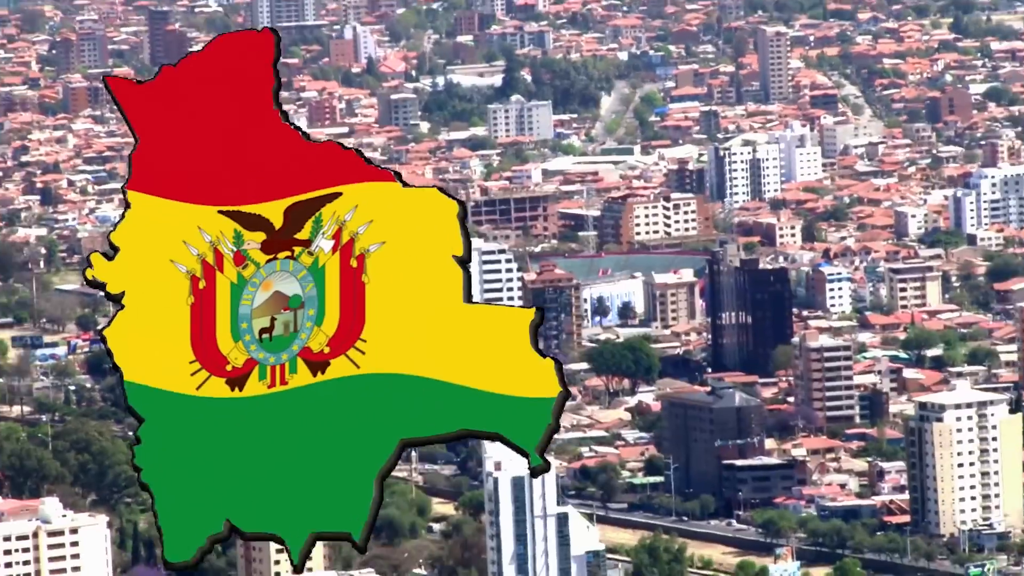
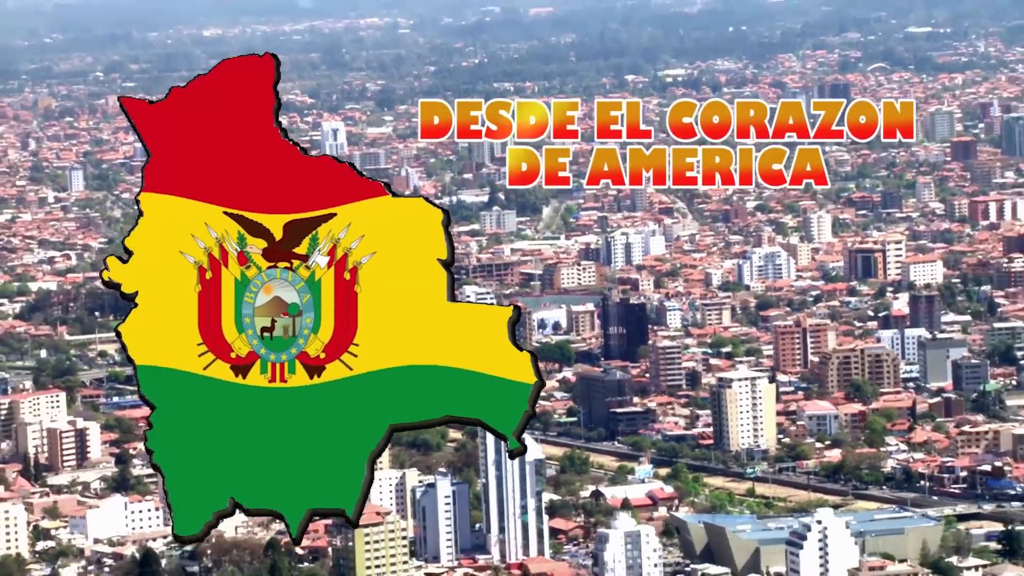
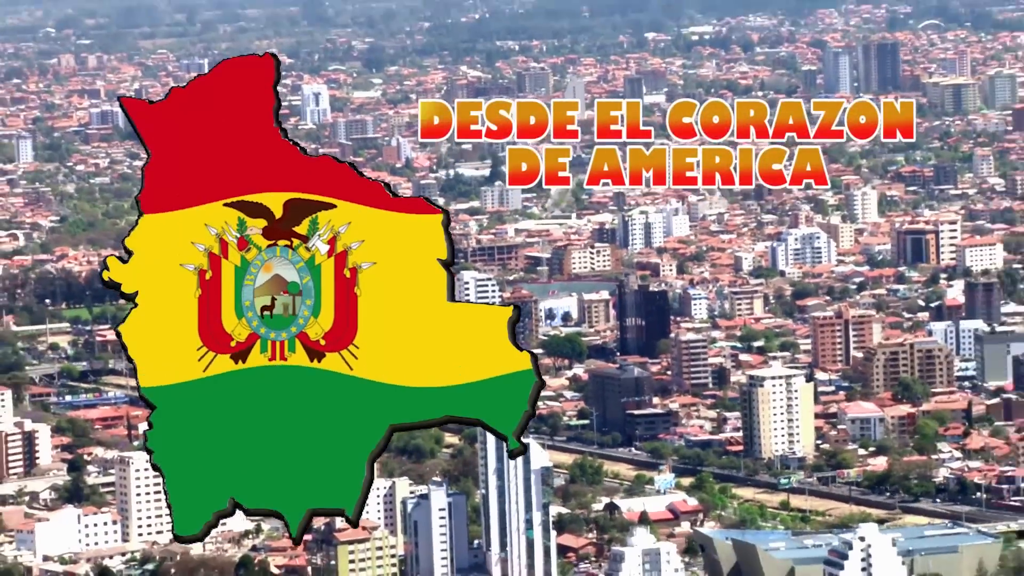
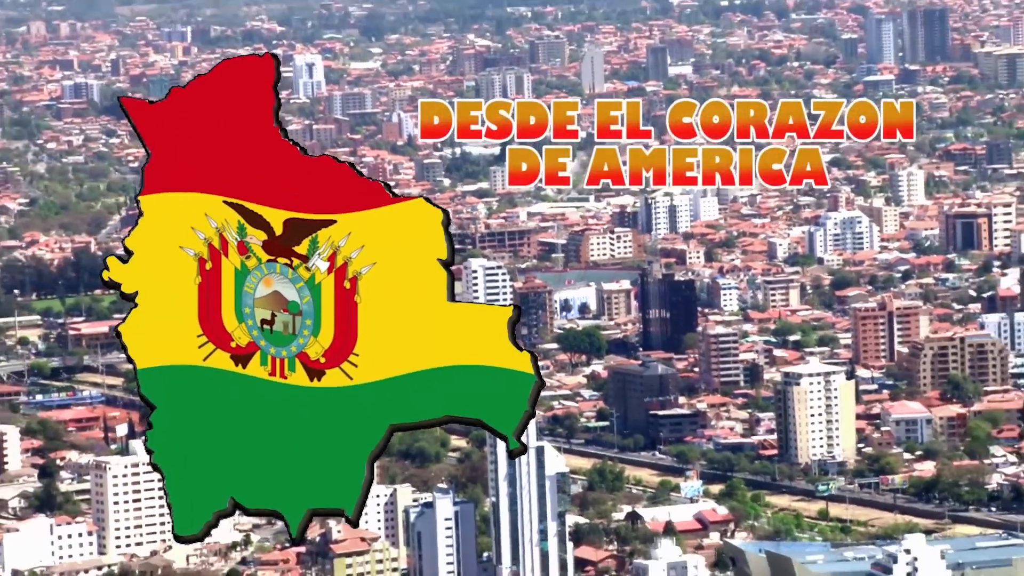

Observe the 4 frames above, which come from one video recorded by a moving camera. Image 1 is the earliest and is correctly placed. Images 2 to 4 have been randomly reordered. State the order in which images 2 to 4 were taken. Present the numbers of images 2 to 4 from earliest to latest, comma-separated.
4, 3, 2
